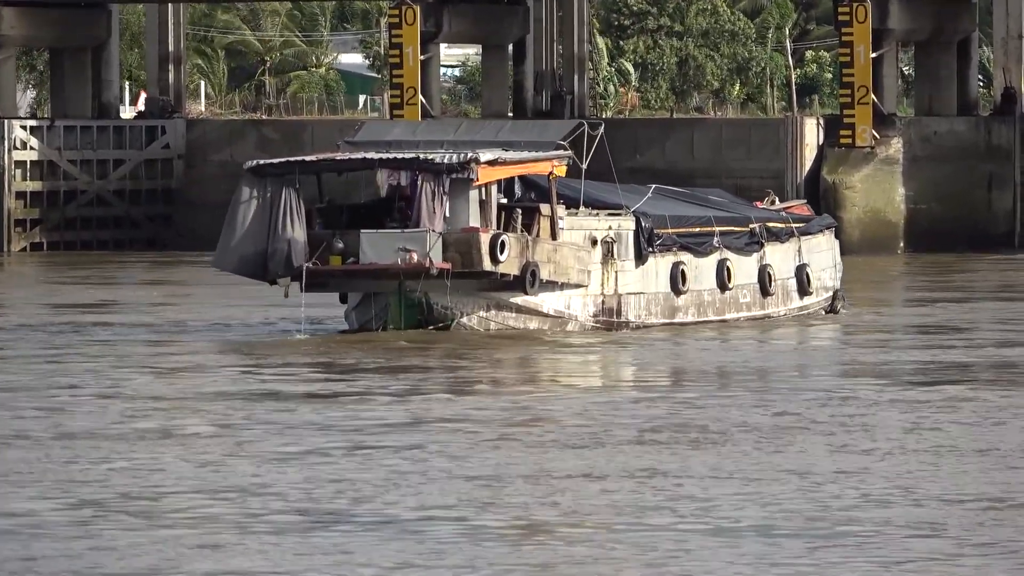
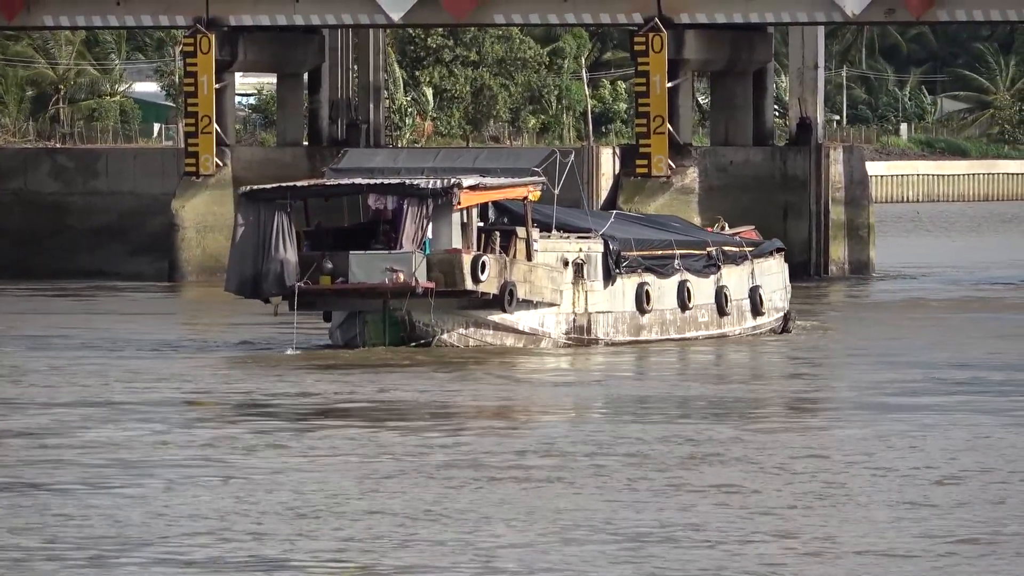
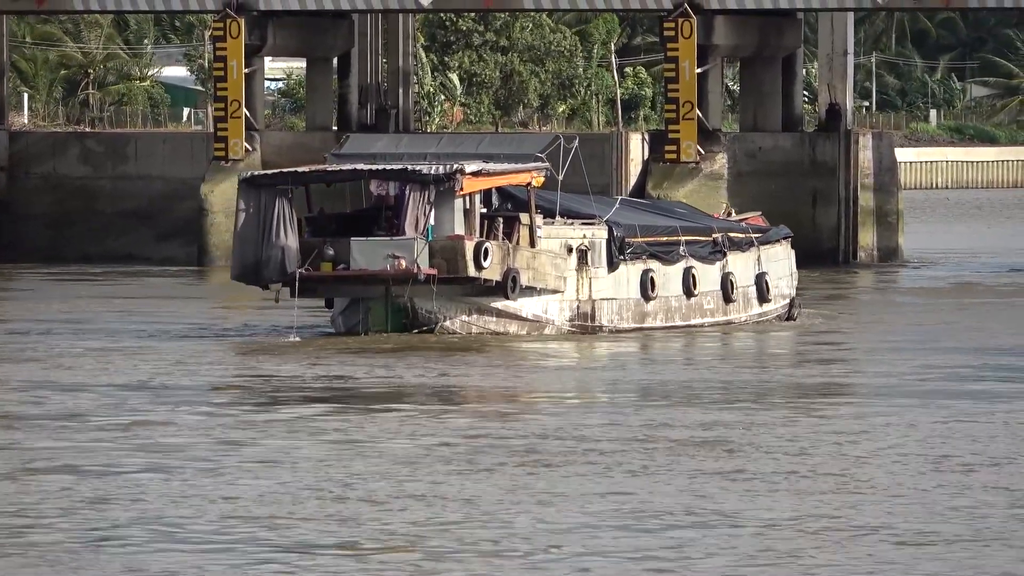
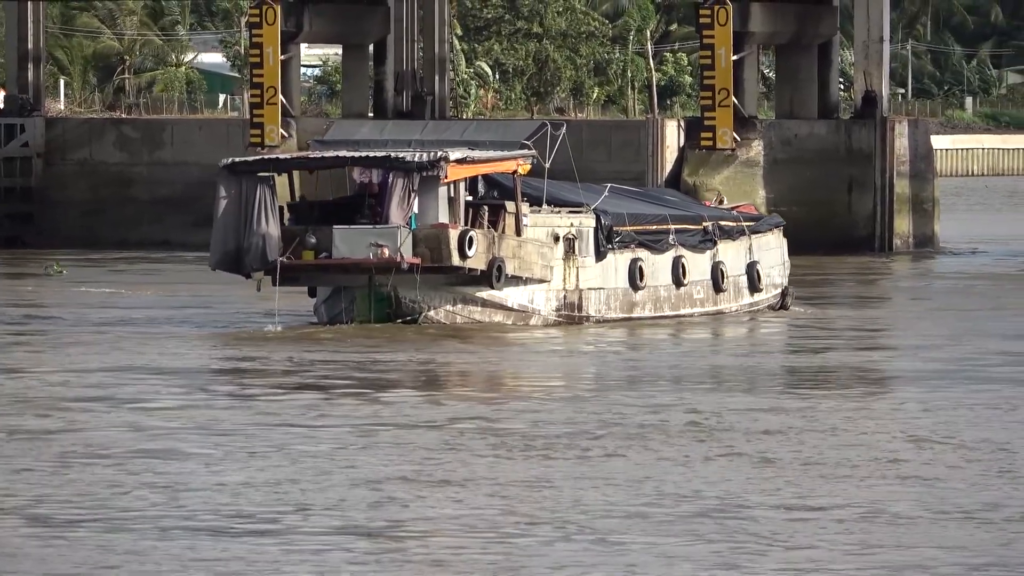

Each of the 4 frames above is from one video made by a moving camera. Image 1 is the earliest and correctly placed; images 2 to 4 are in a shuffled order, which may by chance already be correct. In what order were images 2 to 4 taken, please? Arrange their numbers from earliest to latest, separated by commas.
4, 3, 2
